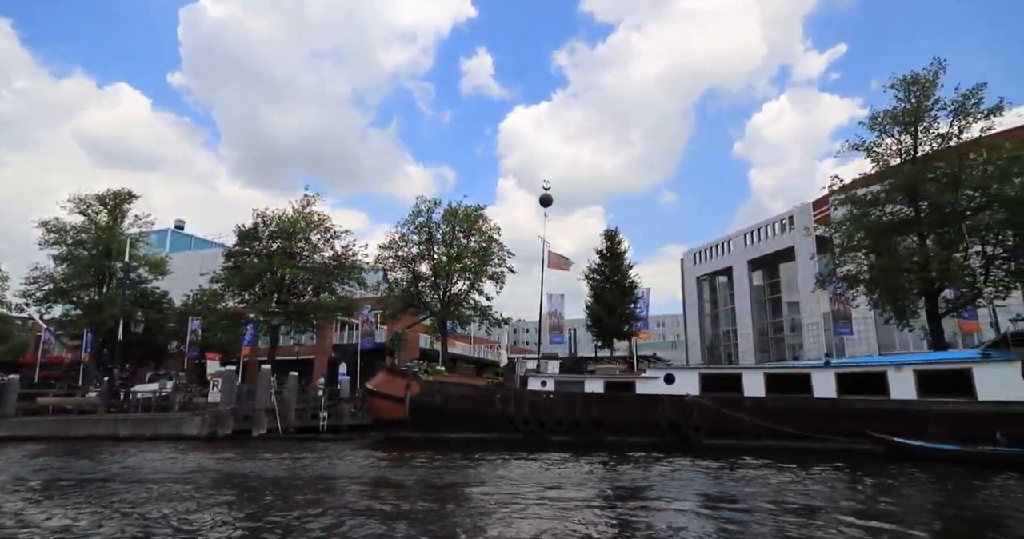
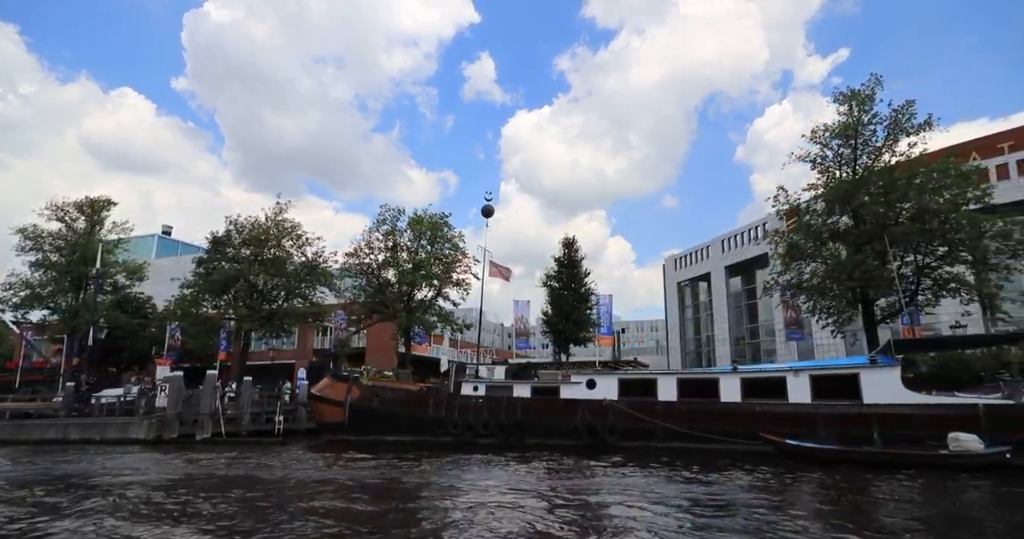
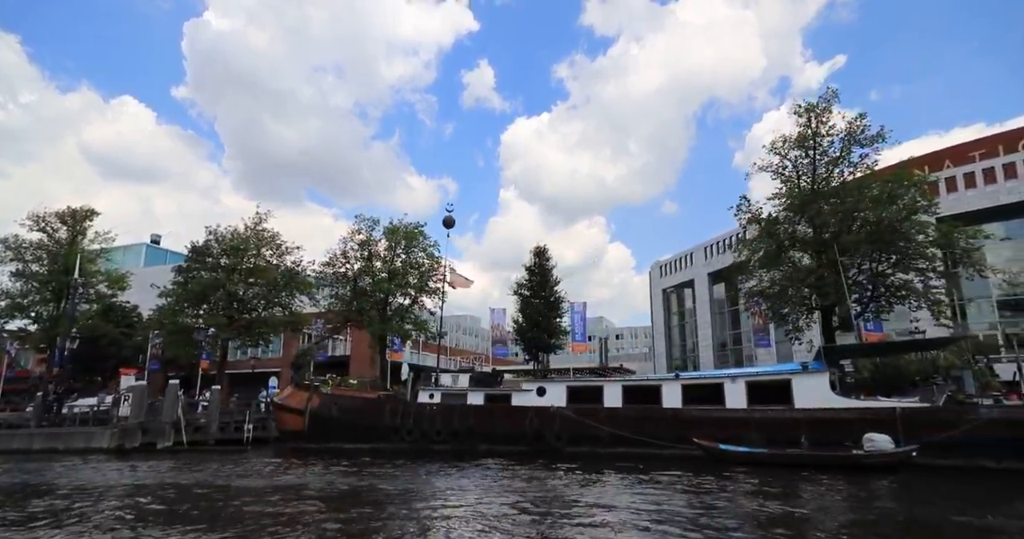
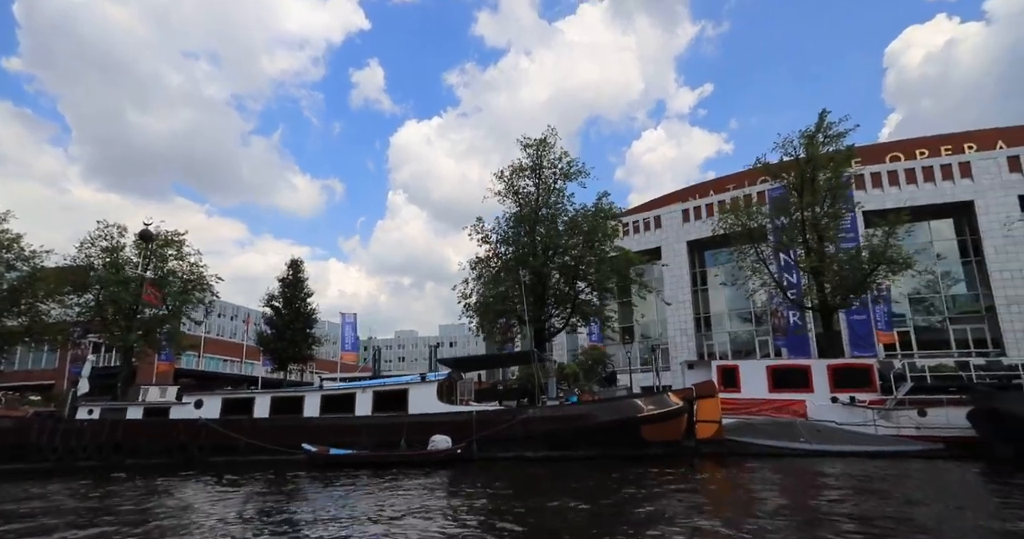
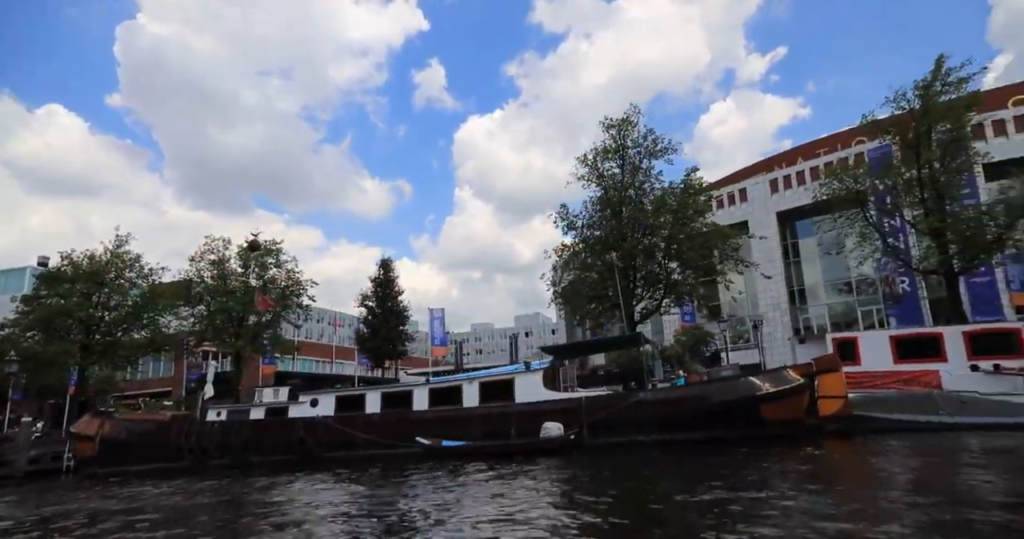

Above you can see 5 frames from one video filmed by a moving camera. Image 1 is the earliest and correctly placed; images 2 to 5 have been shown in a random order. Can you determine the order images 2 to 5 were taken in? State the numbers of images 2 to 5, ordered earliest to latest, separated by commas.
2, 3, 5, 4
